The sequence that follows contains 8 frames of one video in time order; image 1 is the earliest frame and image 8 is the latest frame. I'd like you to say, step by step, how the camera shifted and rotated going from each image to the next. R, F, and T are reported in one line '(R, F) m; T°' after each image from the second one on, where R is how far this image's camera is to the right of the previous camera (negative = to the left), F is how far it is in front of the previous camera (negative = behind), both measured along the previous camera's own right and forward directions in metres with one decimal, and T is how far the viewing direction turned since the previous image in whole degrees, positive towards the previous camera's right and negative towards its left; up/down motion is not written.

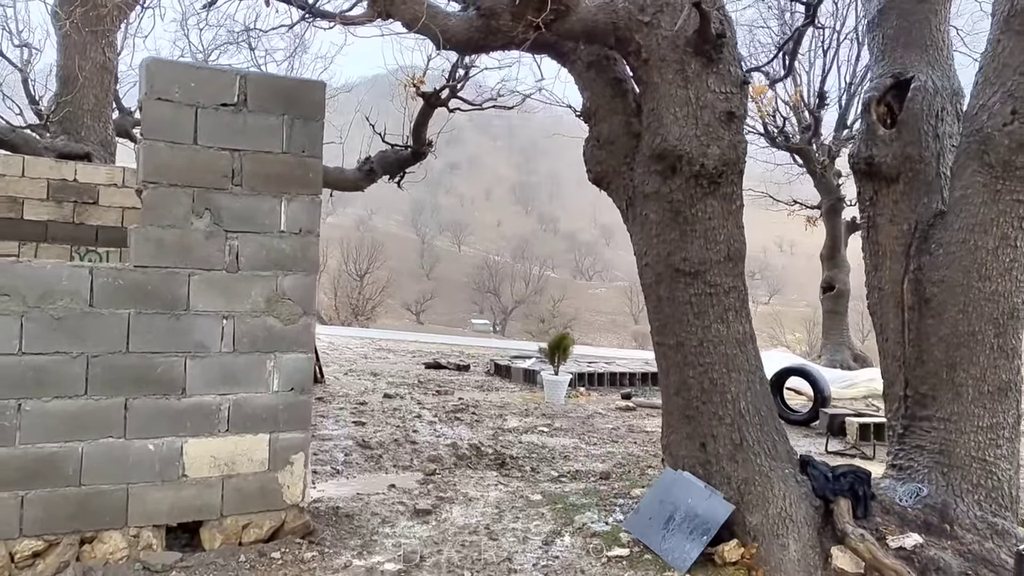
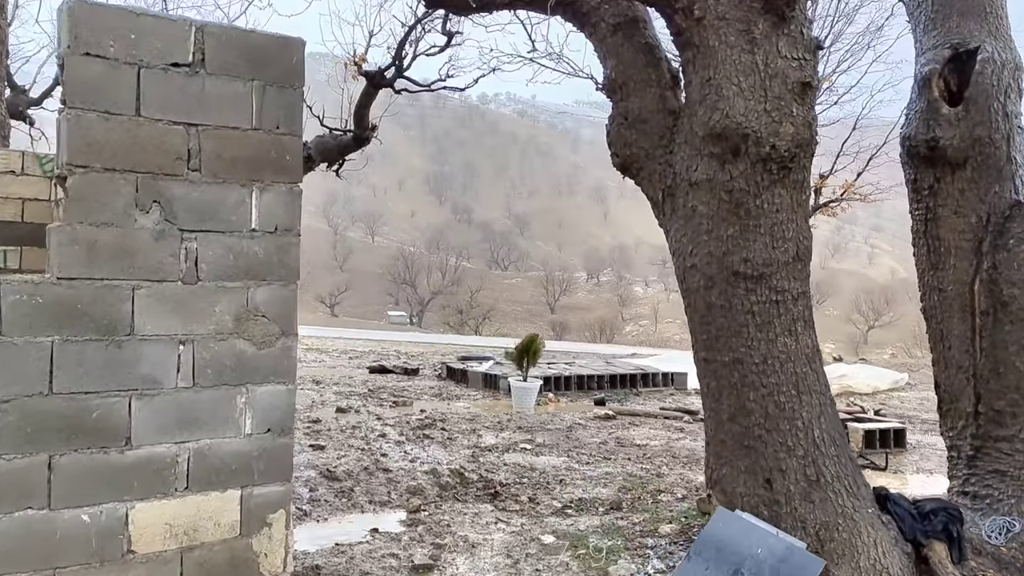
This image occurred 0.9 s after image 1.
(-0.5, +0.9) m; +6°
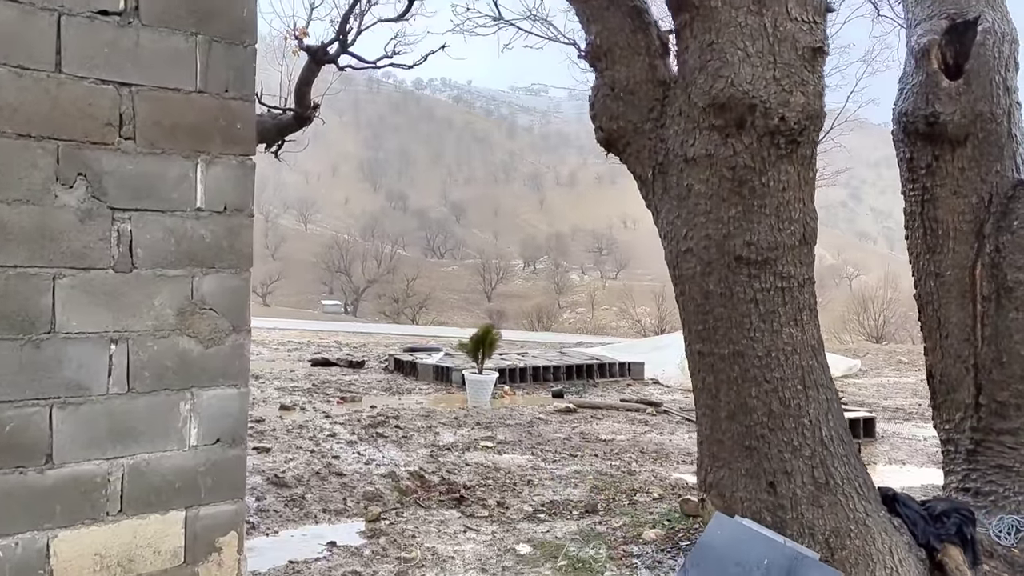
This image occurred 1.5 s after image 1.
(-0.2, +0.4) m; +4°
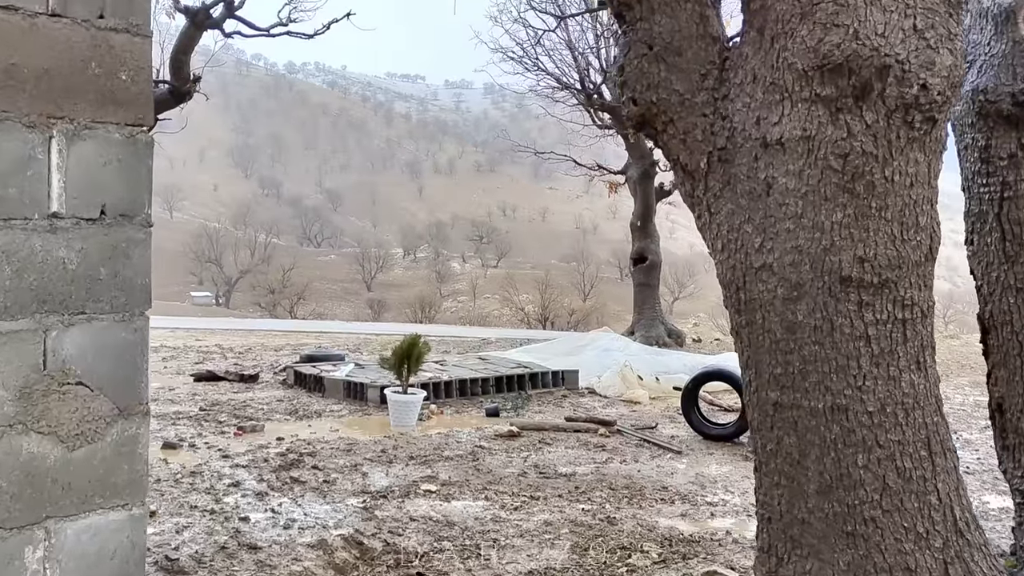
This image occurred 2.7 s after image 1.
(-0.4, +1.2) m; +8°
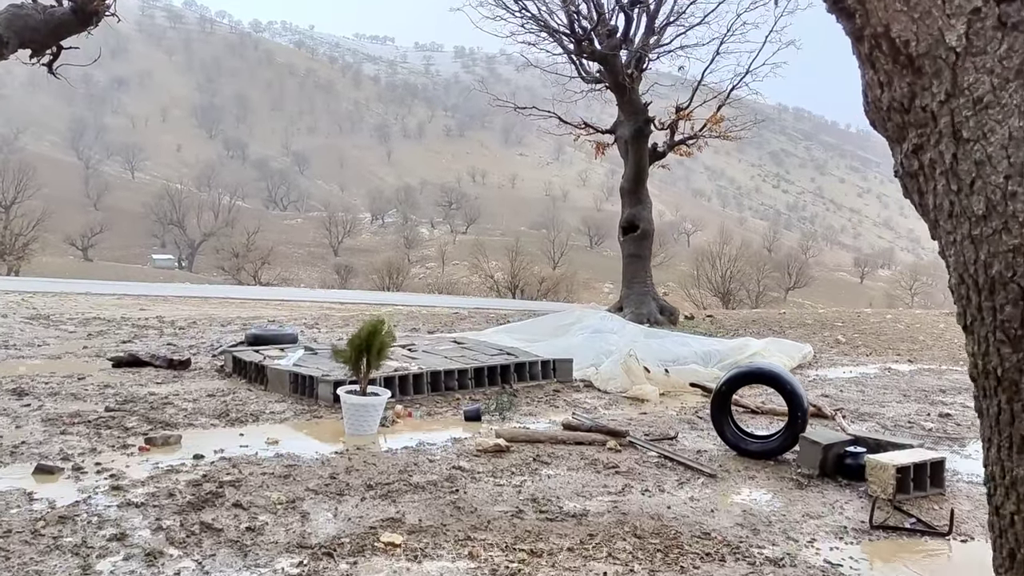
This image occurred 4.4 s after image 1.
(-0.1, +1.5) m; +2°
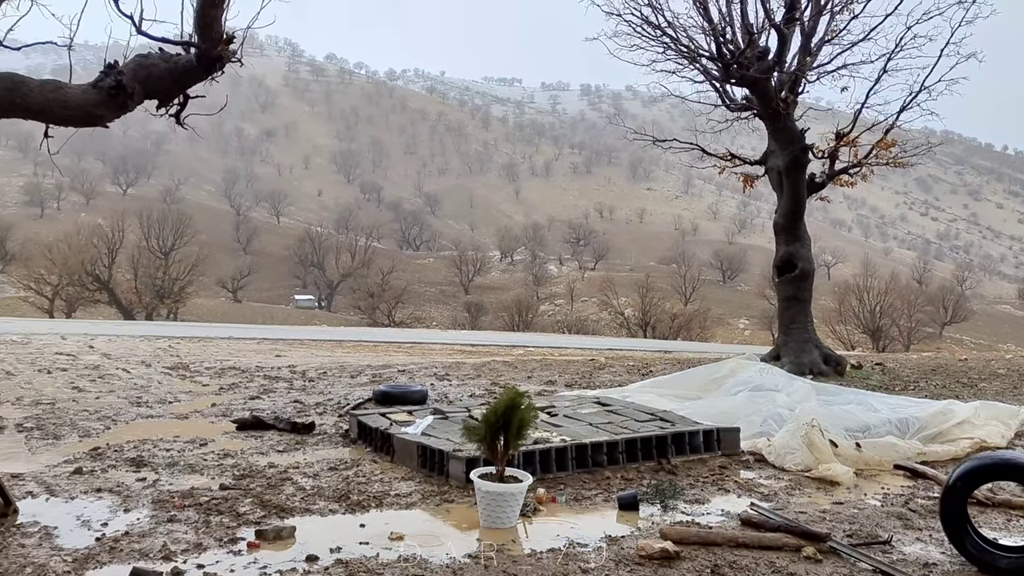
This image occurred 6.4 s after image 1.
(-0.2, +0.9) m; -9°
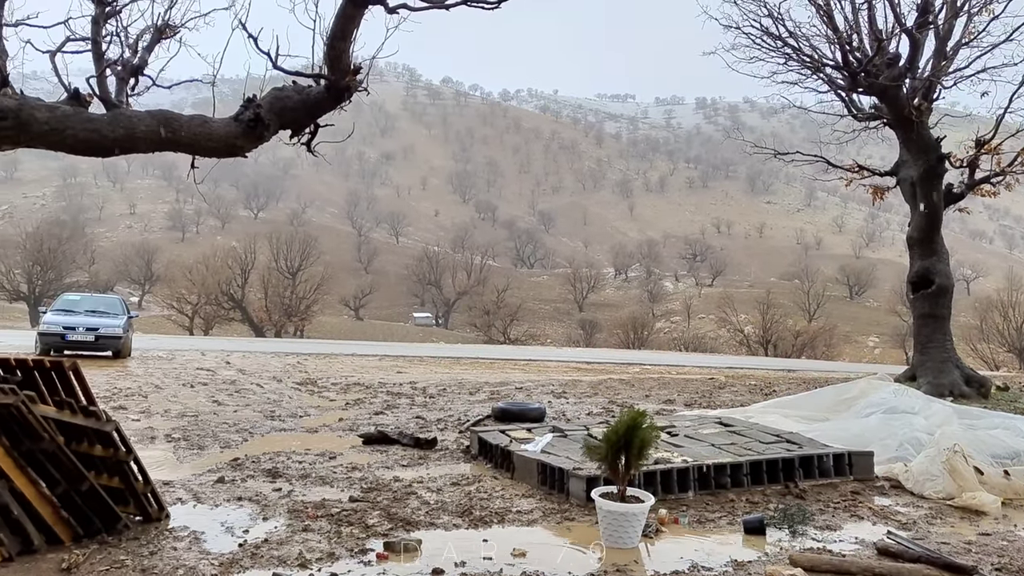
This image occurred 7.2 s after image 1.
(0.0, 0.0) m; -8°
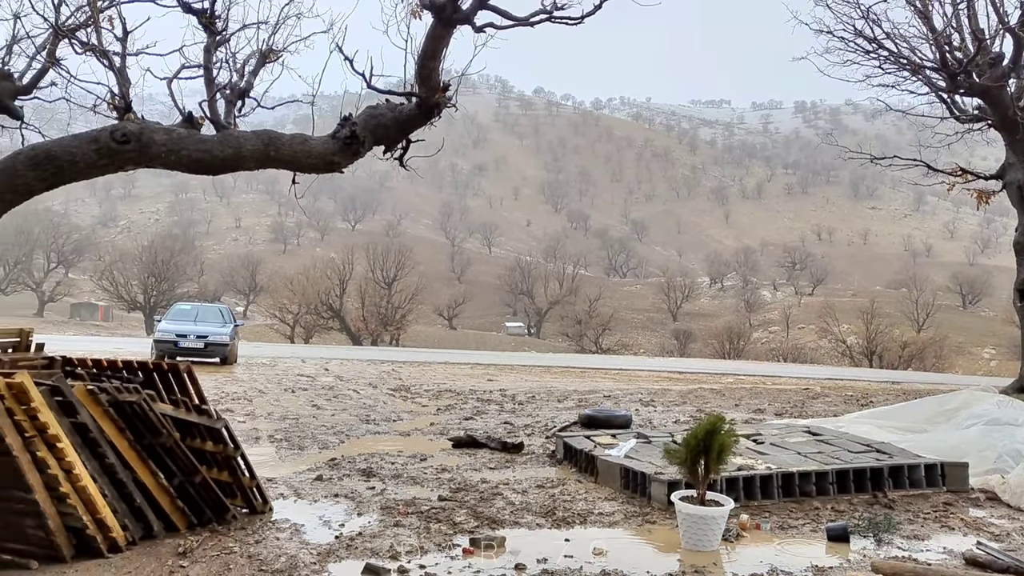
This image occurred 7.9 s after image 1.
(+0.1, -0.2) m; -6°
